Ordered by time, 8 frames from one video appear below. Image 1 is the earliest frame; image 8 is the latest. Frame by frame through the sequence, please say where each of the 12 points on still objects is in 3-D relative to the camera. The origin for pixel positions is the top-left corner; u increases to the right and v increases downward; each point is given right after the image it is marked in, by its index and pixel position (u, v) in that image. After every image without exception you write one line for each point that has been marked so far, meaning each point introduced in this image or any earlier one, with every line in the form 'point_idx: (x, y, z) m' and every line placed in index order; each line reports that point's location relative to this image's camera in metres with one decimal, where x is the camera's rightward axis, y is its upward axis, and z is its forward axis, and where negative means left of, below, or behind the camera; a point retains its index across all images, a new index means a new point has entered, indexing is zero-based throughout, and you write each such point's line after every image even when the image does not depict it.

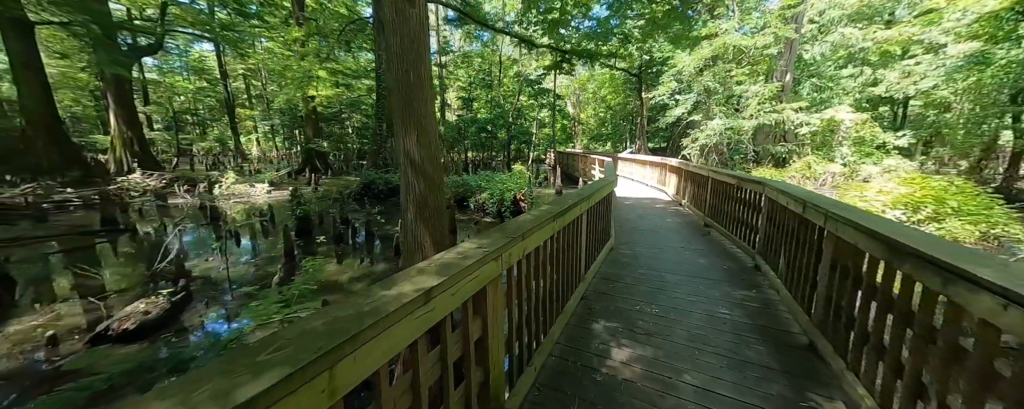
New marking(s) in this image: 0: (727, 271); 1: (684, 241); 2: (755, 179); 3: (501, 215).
0: (+2.9, -0.9, +4.0) m
1: (+3.0, -0.6, +5.2) m
2: (+3.3, +0.4, +4.1) m
3: (-0.4, -0.3, +8.3) m
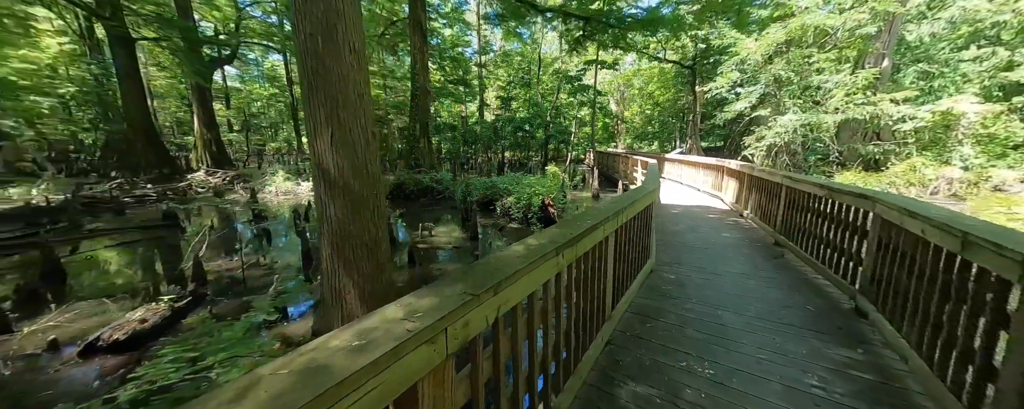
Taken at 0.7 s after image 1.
0: (+3.0, -1.1, +3.0) m
1: (+3.3, -0.8, +4.2) m
2: (+3.5, +0.1, +3.0) m
3: (+0.4, -0.4, +7.7) m
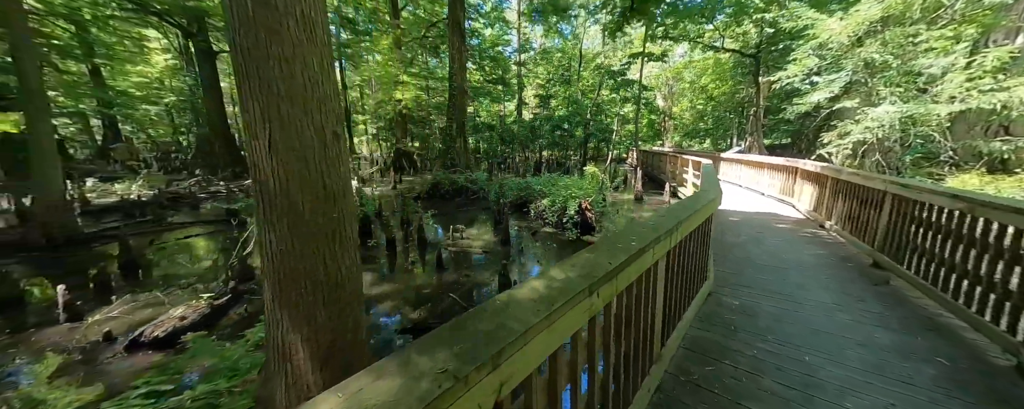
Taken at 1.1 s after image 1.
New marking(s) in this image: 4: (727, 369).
0: (+3.2, -1.2, +2.2) m
1: (+3.7, -1.0, +3.4) m
2: (+3.8, 0.0, +2.2) m
3: (+1.2, -0.5, +7.3) m
4: (+1.6, -1.2, +2.2) m
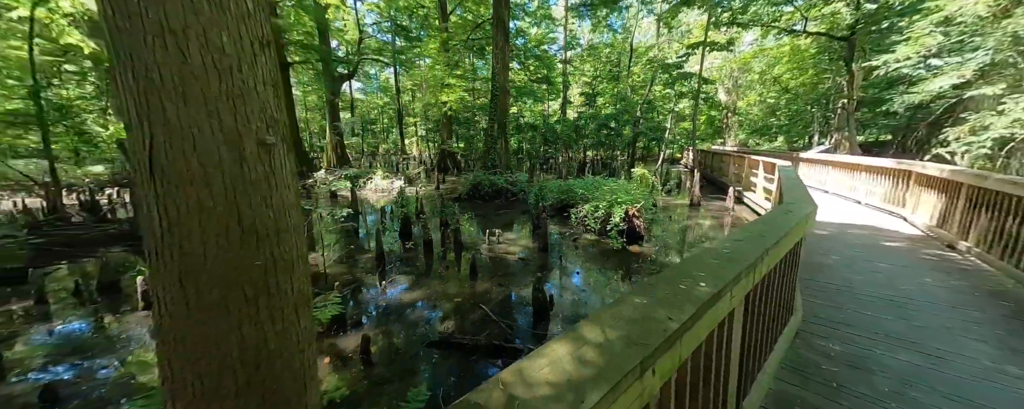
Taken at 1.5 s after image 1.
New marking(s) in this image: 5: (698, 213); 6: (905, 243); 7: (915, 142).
0: (+3.3, -1.4, +1.4) m
1: (+4.0, -1.2, +2.5) m
2: (+3.9, -0.2, +1.3) m
3: (+2.1, -0.6, +6.7) m
4: (+1.8, -1.3, +1.7) m
5: (+6.1, -0.3, +9.8) m
6: (+6.4, -0.6, +4.8) m
7: (+15.6, +2.4, +11.4) m
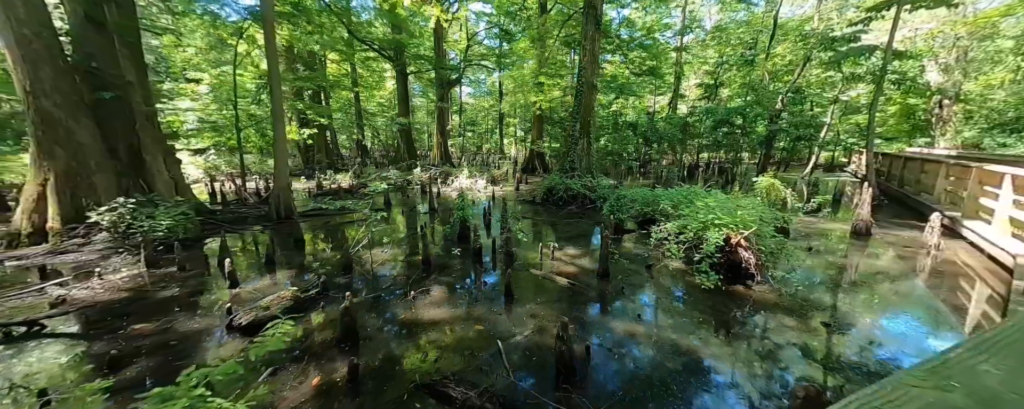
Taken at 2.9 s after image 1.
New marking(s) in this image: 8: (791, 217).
0: (+2.6, -1.8, -0.3) m
1: (+3.6, -1.6, +0.5) m
2: (+3.2, -0.6, -0.6) m
3: (+3.1, -1.0, +5.0) m
4: (+1.1, -1.7, +0.4) m
5: (+8.0, -0.9, +6.7) m
6: (+6.6, -1.3, +1.9) m
7: (+17.6, +1.1, +5.2) m
8: (+6.4, -0.3, +6.9) m
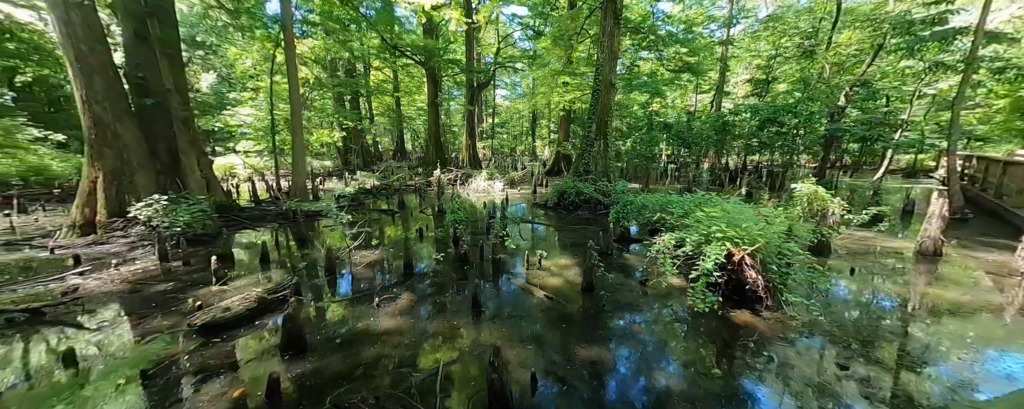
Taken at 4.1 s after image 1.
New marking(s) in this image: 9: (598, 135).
0: (+1.5, -1.9, -0.9) m
1: (+2.6, -1.8, -0.2) m
2: (+2.1, -0.8, -1.2) m
3: (+2.8, -1.2, +4.4) m
4: (+0.2, -1.7, 0.0) m
5: (+7.8, -1.2, +5.5) m
6: (+5.8, -1.5, +0.9) m
7: (+17.1, +0.6, +2.8) m
8: (+6.2, -0.5, +5.9) m
9: (+3.1, +2.5, +10.6) m
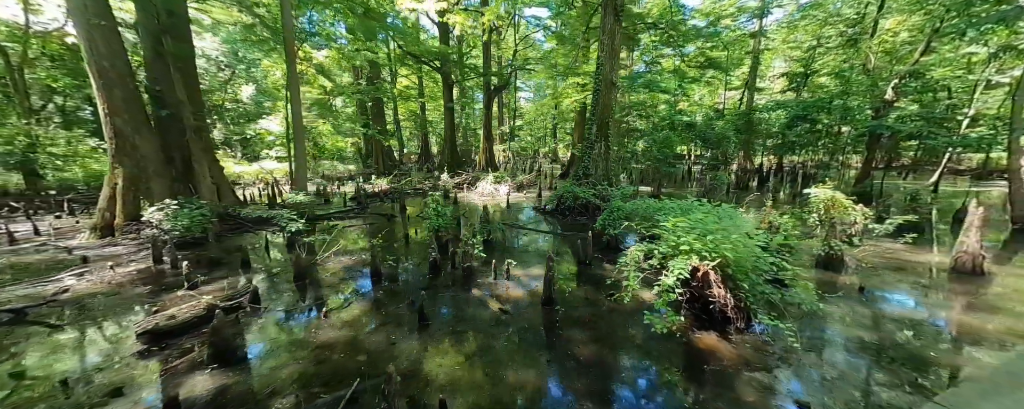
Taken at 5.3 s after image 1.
0: (+0.4, -2.0, -1.2) m
1: (+1.6, -1.9, -0.6) m
2: (+1.0, -0.8, -1.5) m
3: (+2.1, -1.3, +4.0) m
4: (-0.8, -1.8, -0.1) m
5: (+7.2, -1.4, +4.7) m
6: (+4.9, -1.6, +0.2) m
7: (+16.3, +0.5, +1.2) m
8: (+5.7, -0.7, +5.2) m
9: (+2.9, +2.3, +10.2) m
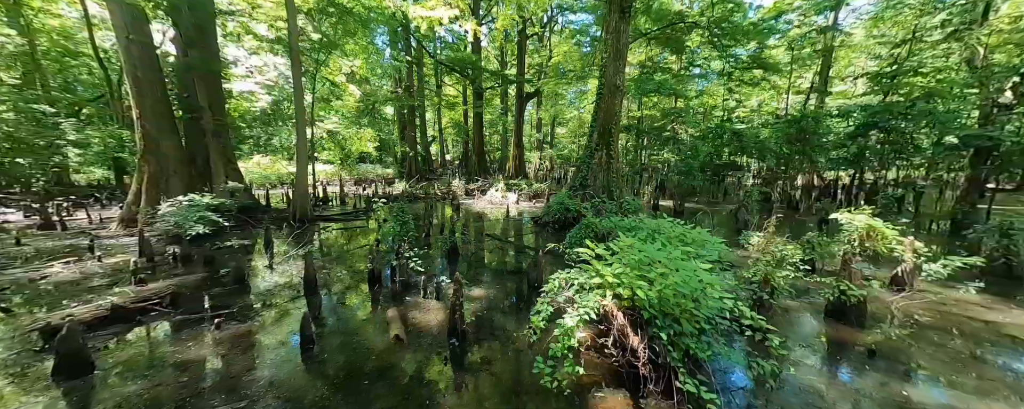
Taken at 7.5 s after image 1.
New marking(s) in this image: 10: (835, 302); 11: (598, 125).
0: (-1.7, -2.0, -1.6) m
1: (-0.4, -2.0, -1.2) m
2: (-1.1, -0.9, -2.1) m
3: (+0.8, -1.5, +3.2) m
4: (-2.7, -1.8, -0.4) m
5: (+5.9, -1.8, +3.1) m
6: (+2.9, -1.9, -0.9) m
7: (+14.5, -0.3, -1.6) m
8: (+4.6, -1.1, +3.9) m
9: (+2.7, +1.9, +9.3) m
10: (+4.5, -1.4, +4.1) m
11: (+2.7, +2.5, +9.3) m
